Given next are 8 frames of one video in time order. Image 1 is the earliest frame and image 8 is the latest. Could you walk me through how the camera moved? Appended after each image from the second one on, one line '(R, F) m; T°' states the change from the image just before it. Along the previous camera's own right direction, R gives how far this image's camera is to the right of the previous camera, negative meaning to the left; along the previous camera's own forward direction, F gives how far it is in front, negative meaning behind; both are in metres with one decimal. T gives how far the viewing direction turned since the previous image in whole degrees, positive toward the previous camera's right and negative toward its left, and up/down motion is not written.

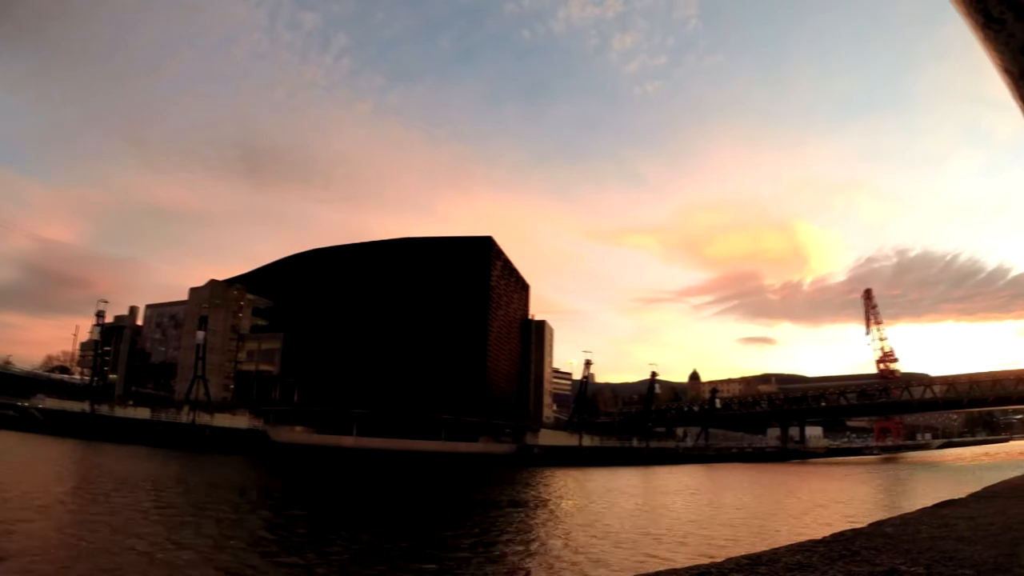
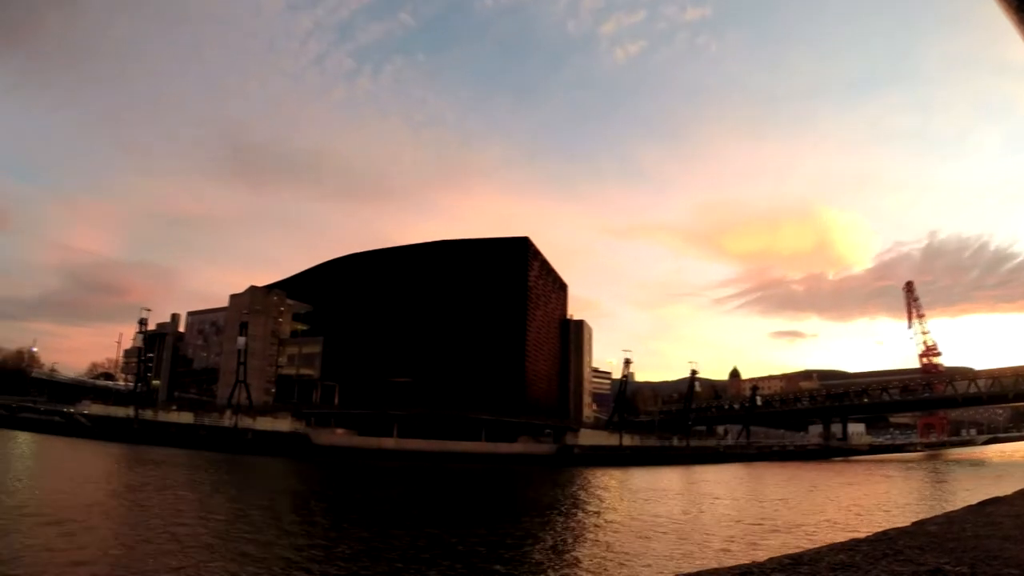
(+0.3, +0.2) m; -3°
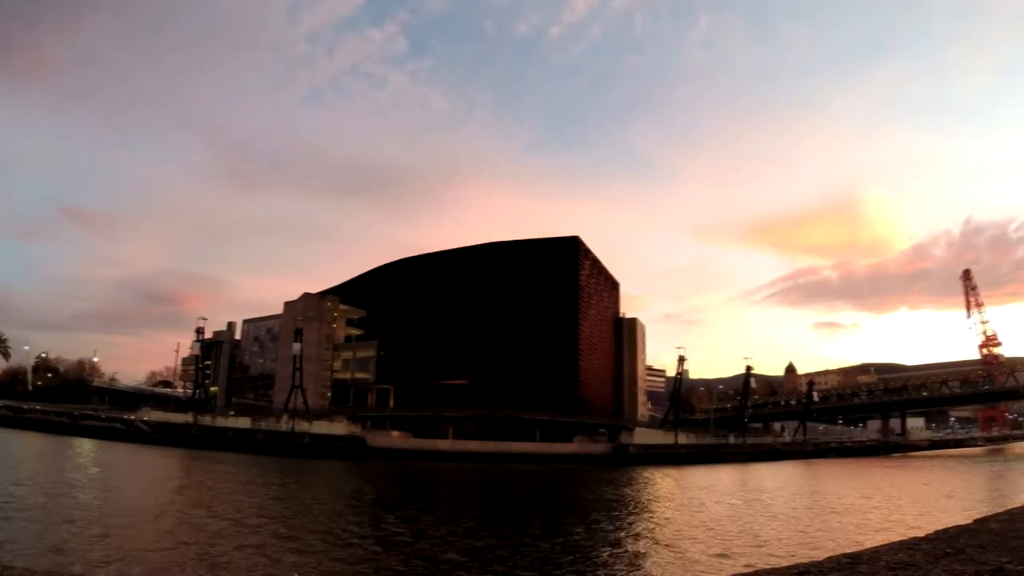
(+0.5, +0.3) m; -5°
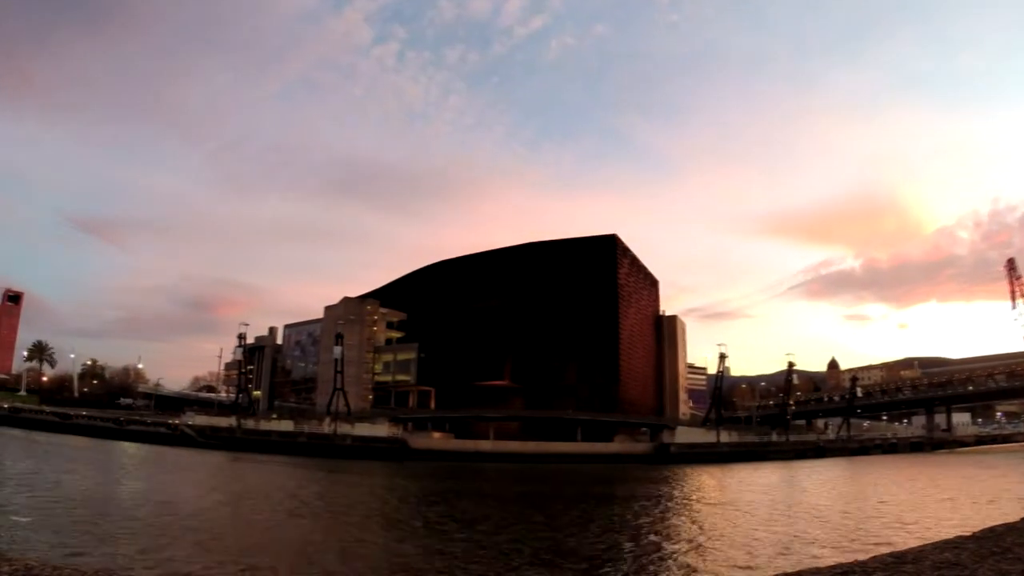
(+0.4, +0.1) m; -4°
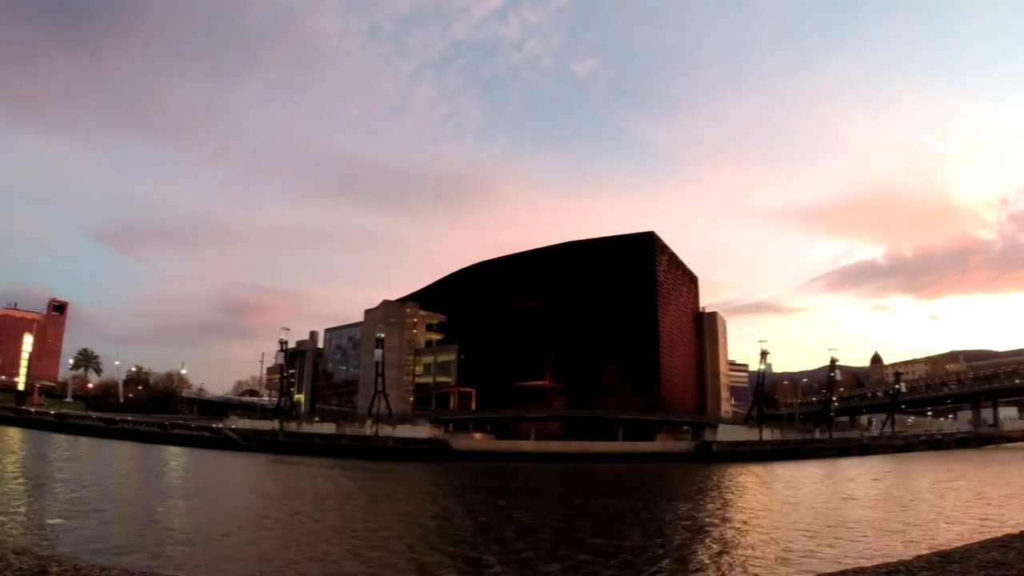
(+0.4, 0.0) m; -4°
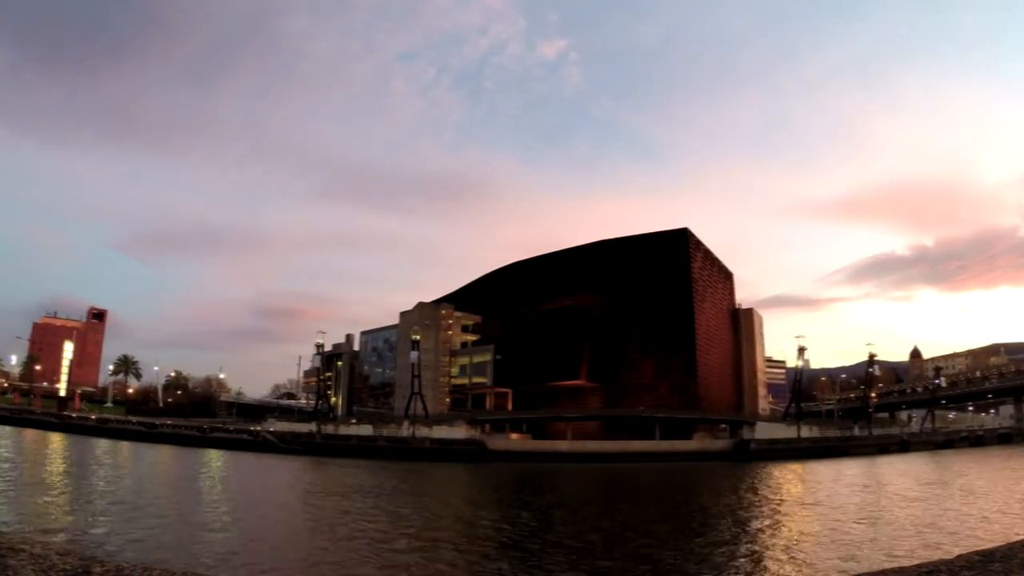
(+0.4, -0.1) m; -3°
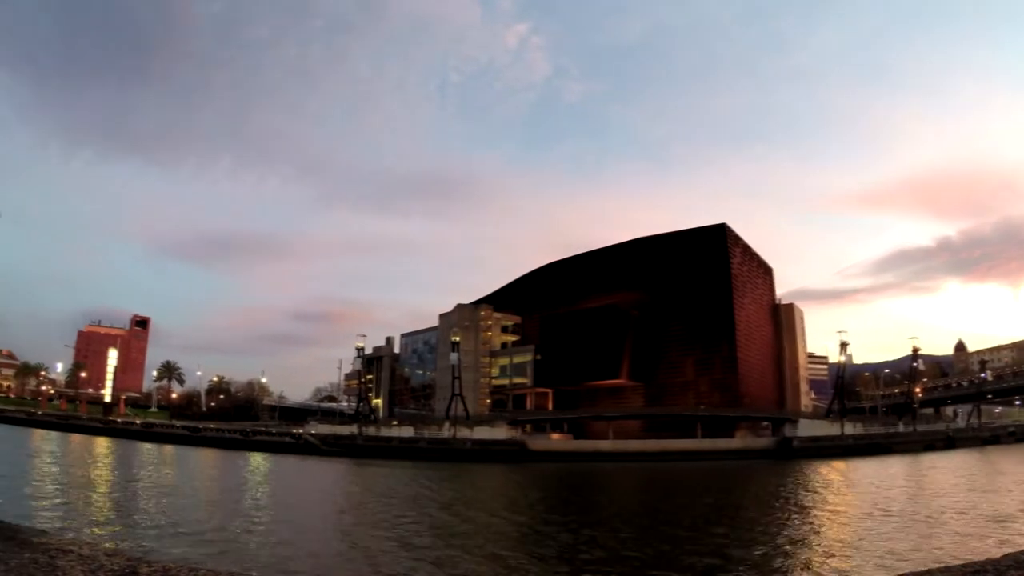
(+0.4, -0.2) m; -4°
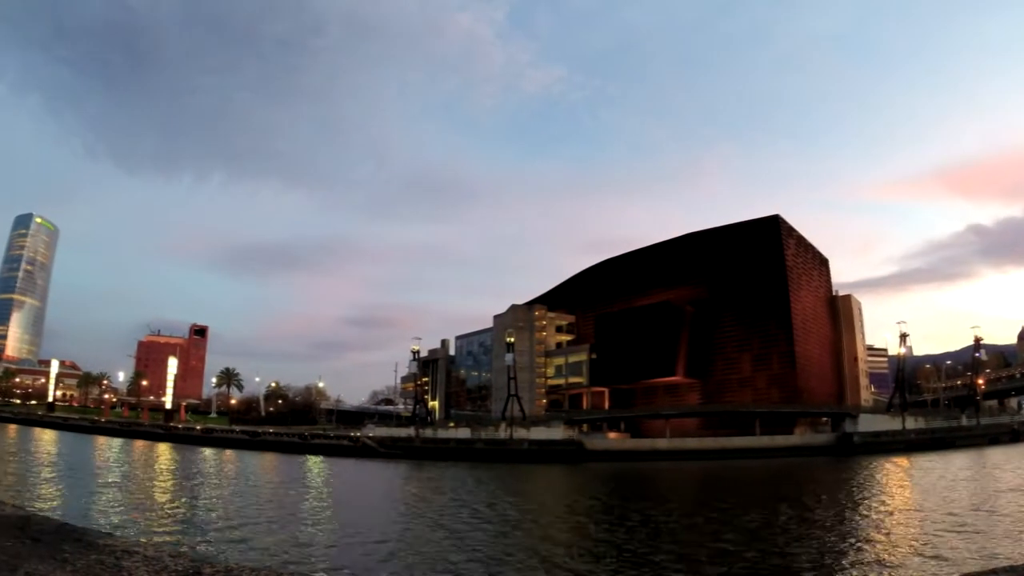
(+0.6, -0.4) m; -5°
